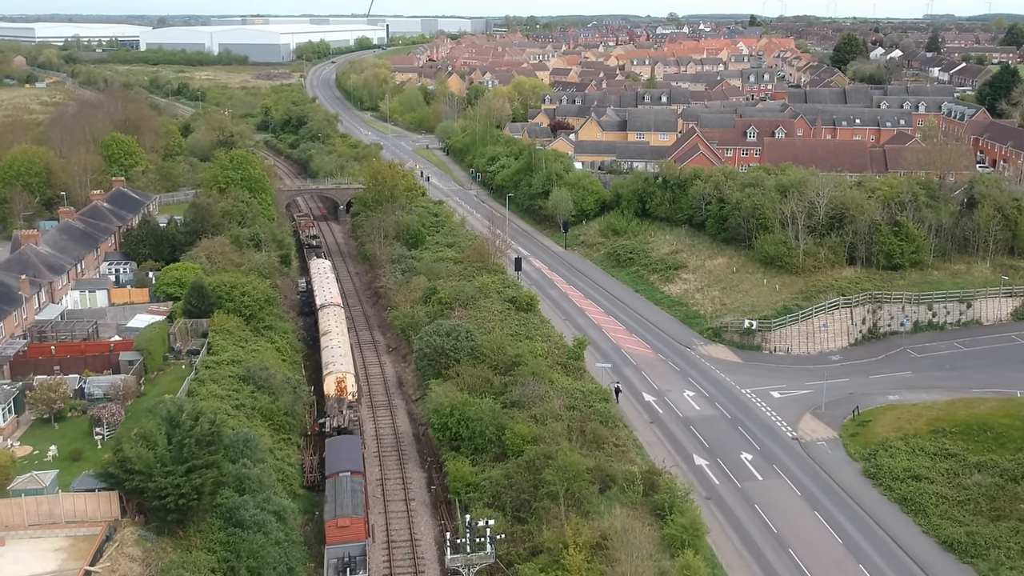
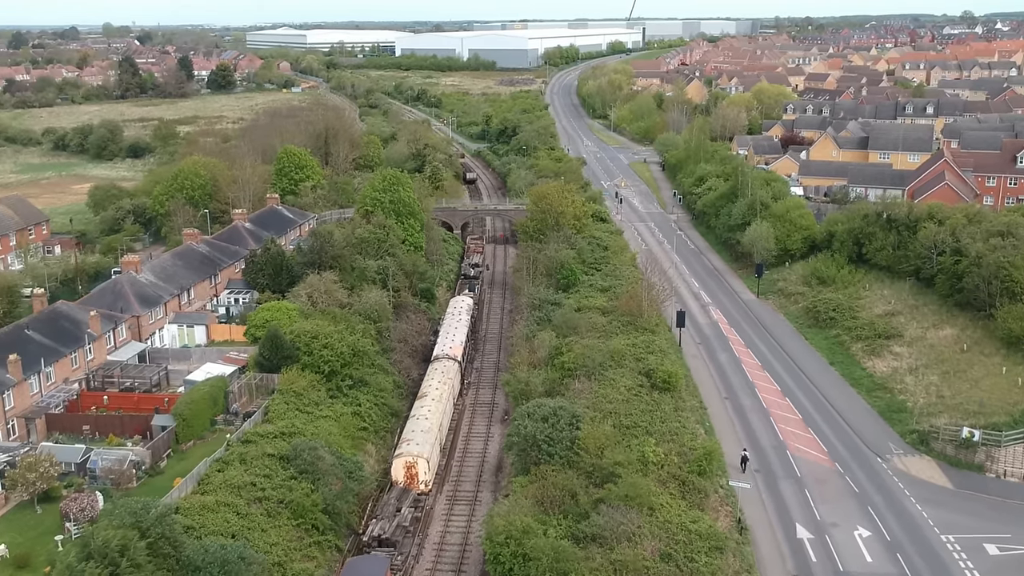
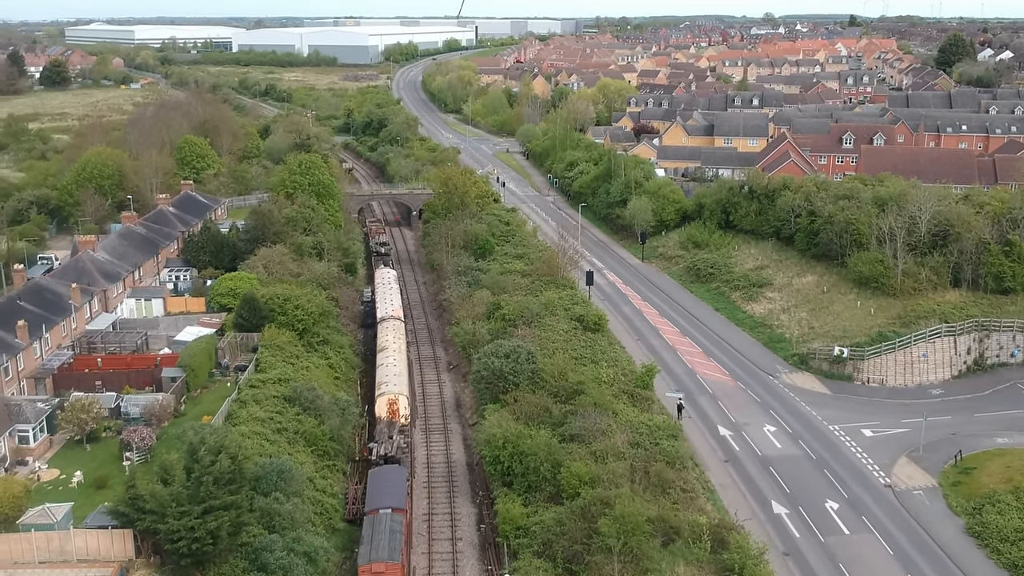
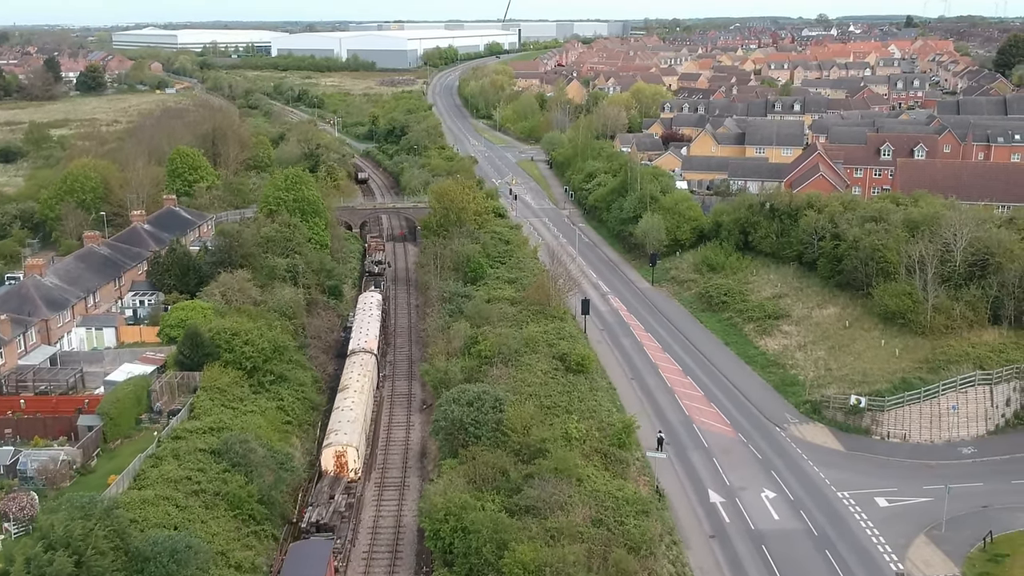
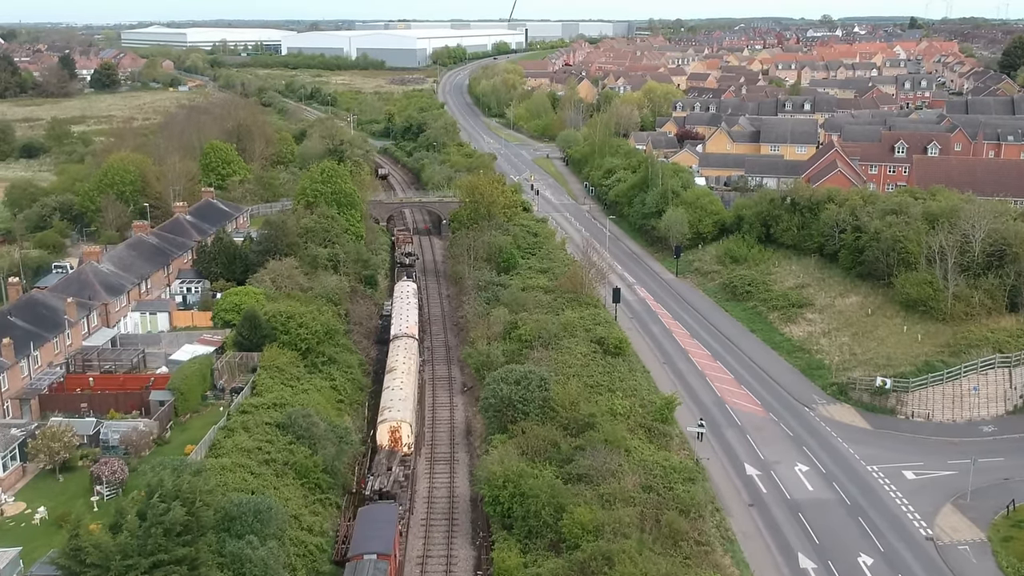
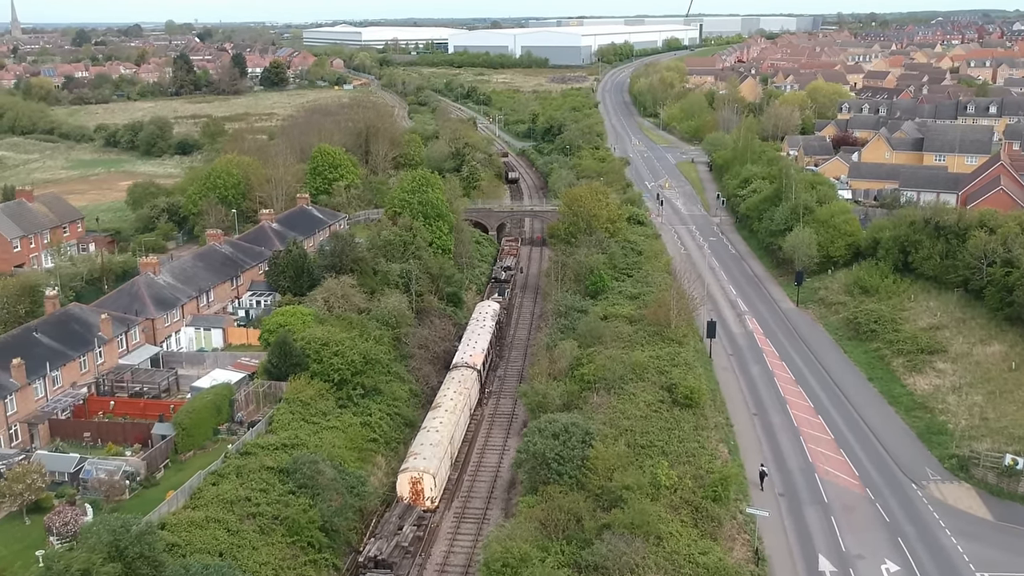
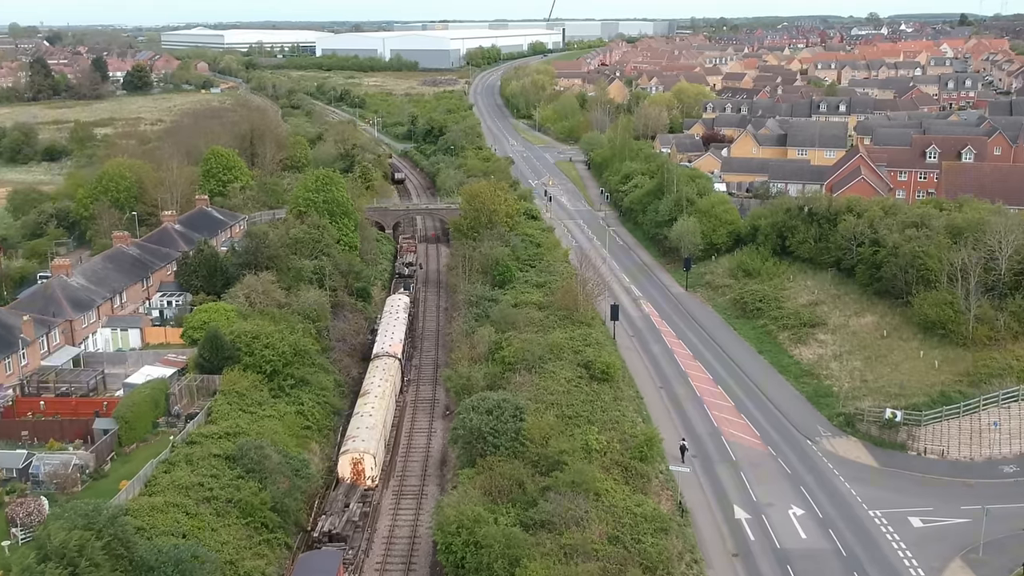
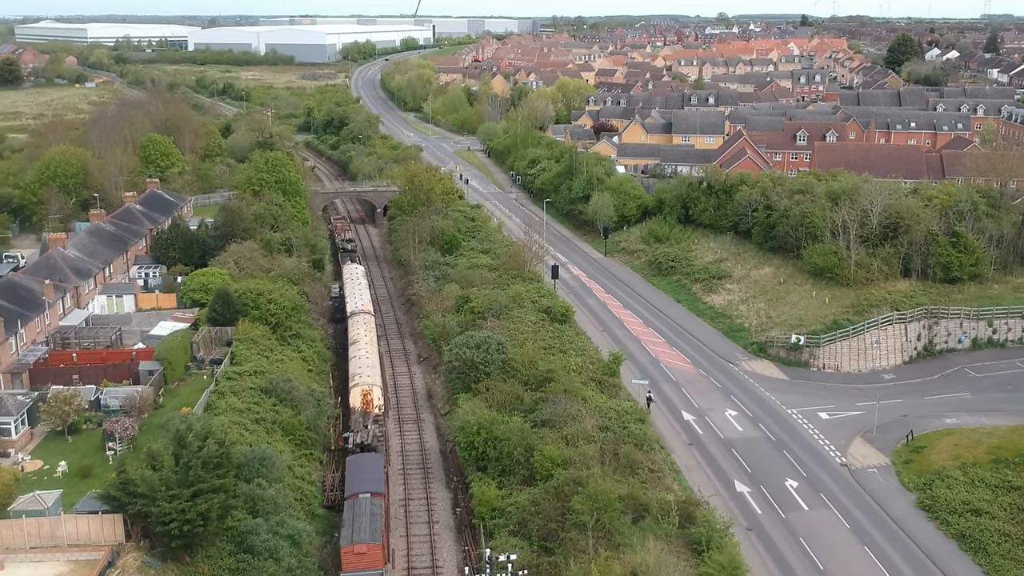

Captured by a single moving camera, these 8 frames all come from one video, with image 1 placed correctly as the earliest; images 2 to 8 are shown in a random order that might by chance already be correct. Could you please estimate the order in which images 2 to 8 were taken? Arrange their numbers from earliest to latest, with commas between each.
8, 3, 5, 4, 7, 2, 6
